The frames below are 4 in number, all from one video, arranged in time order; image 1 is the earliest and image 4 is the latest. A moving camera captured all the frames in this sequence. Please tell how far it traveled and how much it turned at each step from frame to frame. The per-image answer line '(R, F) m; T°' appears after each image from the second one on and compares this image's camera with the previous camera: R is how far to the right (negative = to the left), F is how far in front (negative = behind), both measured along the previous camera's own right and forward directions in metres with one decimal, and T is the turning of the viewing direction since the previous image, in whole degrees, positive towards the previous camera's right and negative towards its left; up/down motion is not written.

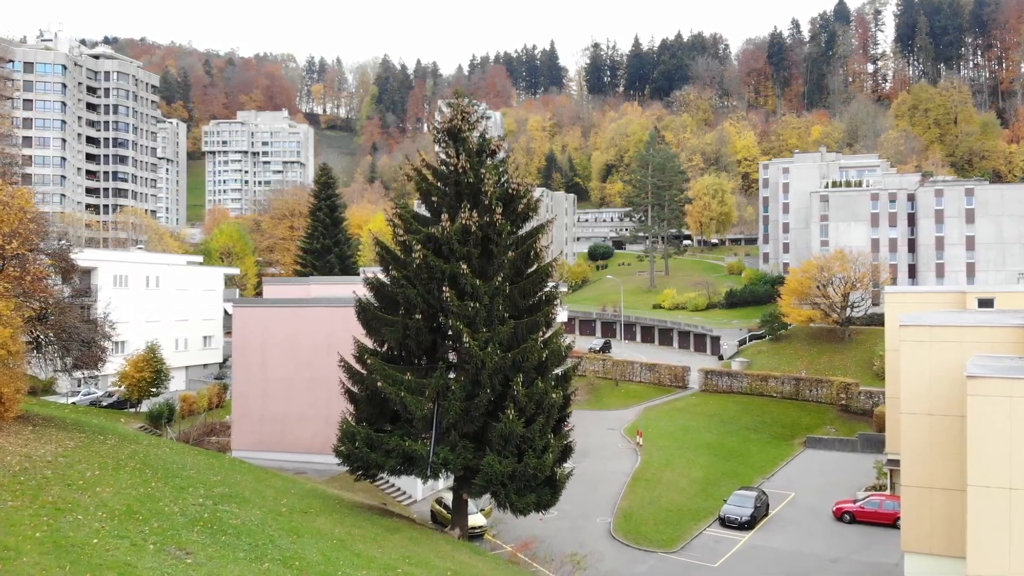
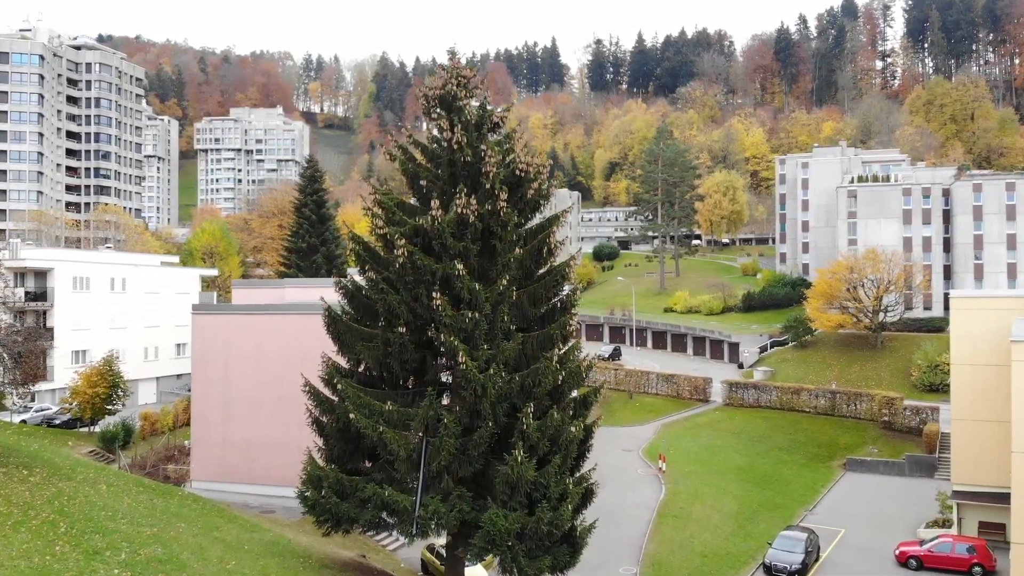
(-0.2, +4.0) m; 0°
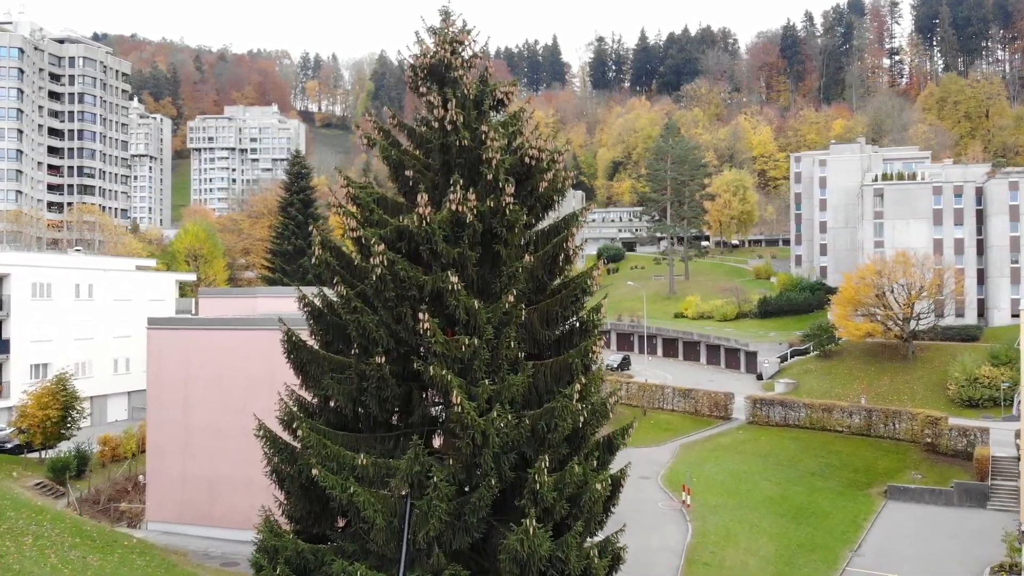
(-0.1, +3.3) m; 0°
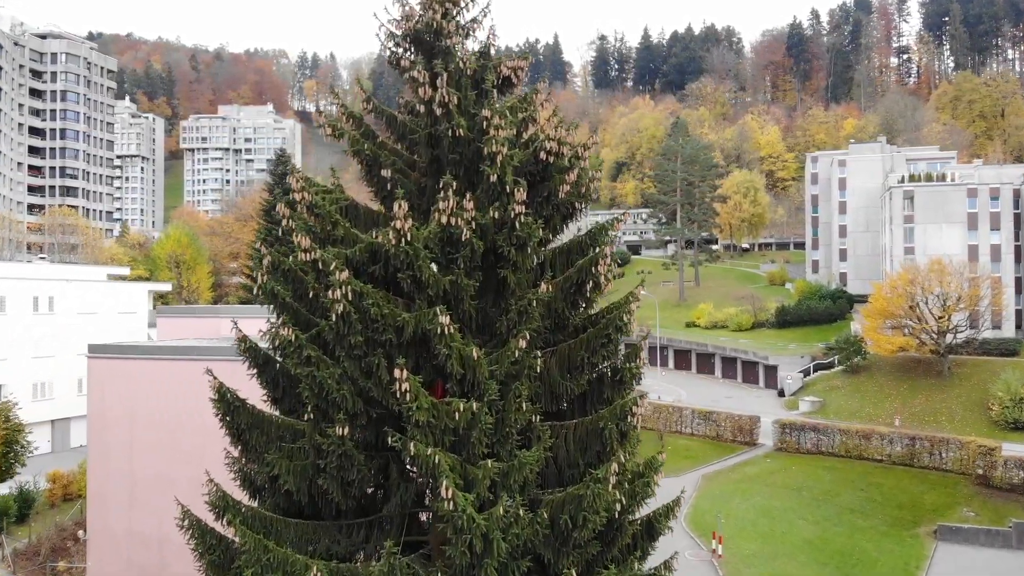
(-0.1, +3.2) m; 0°
